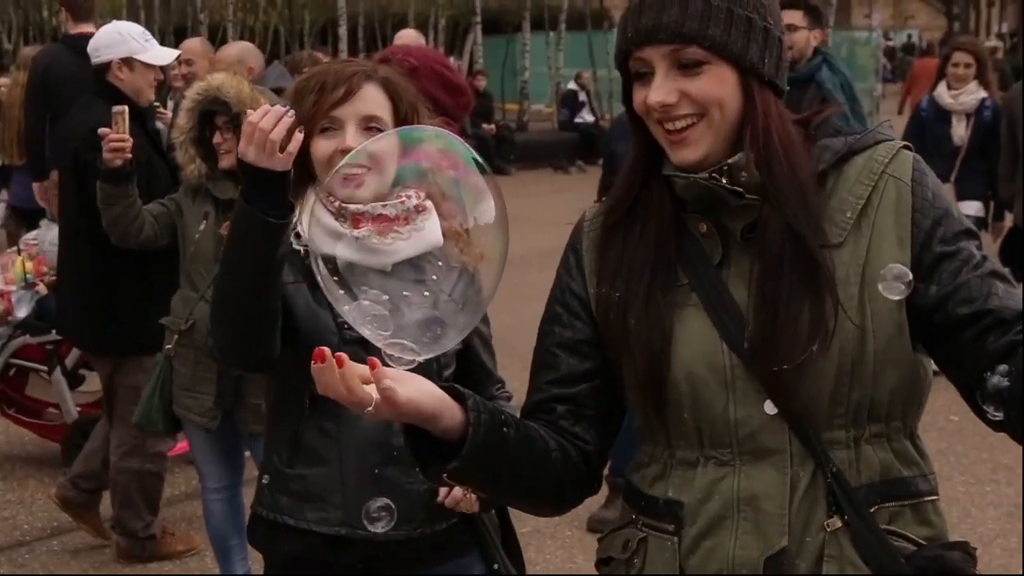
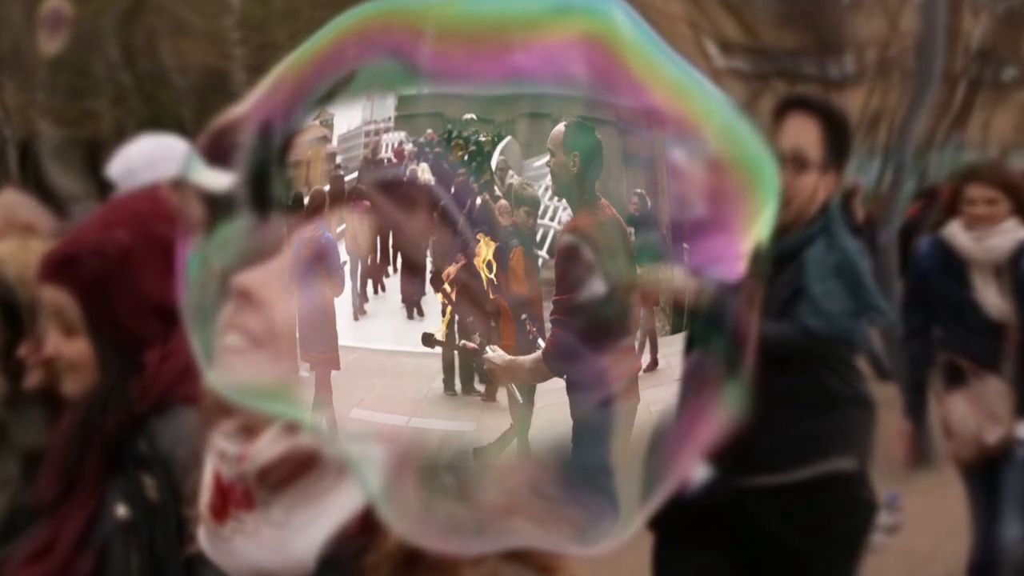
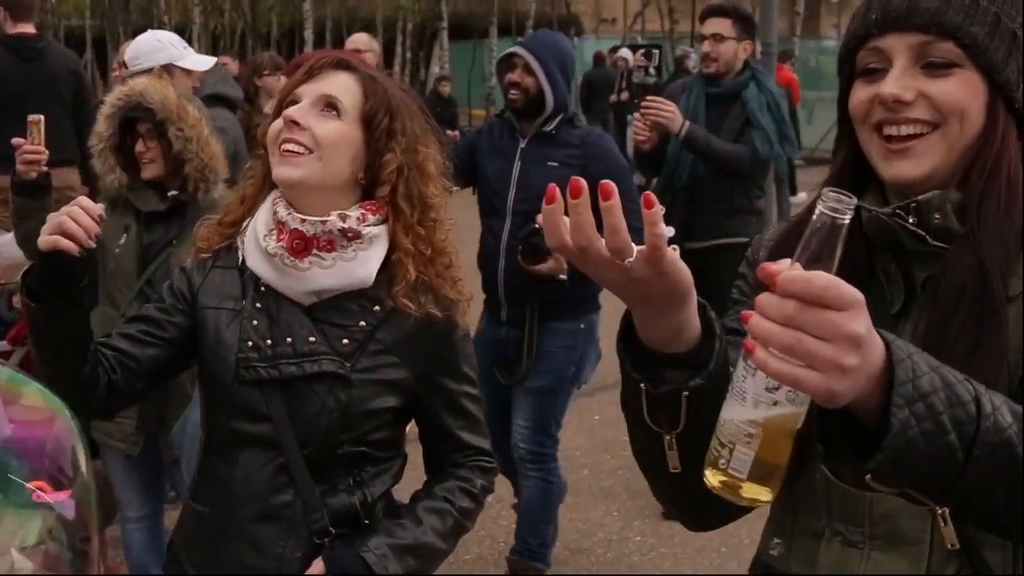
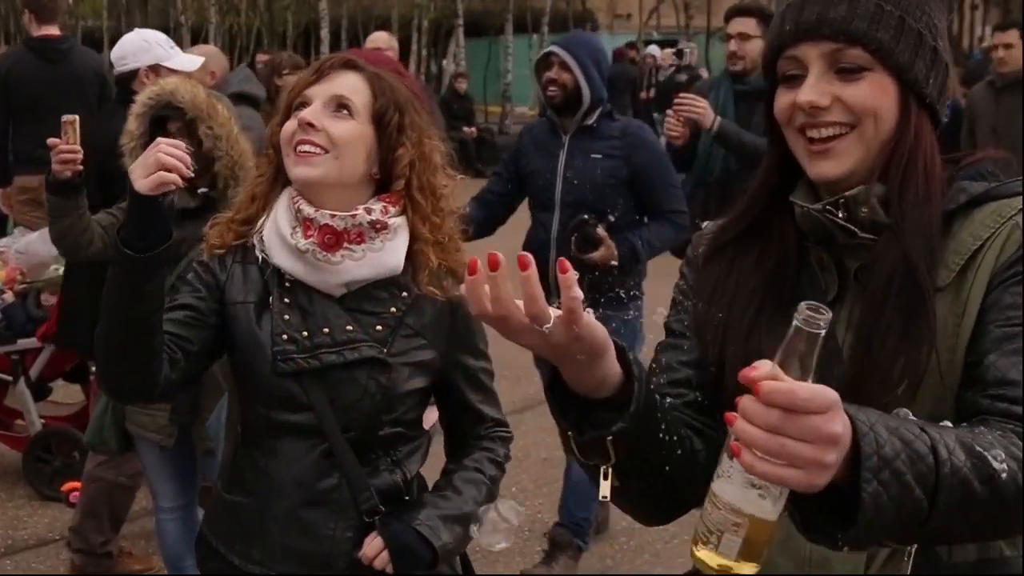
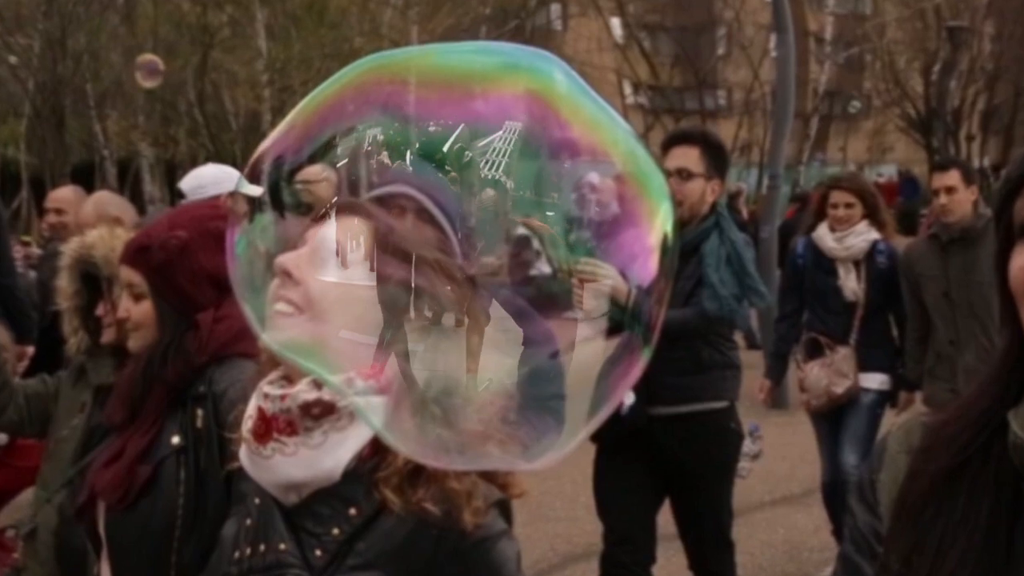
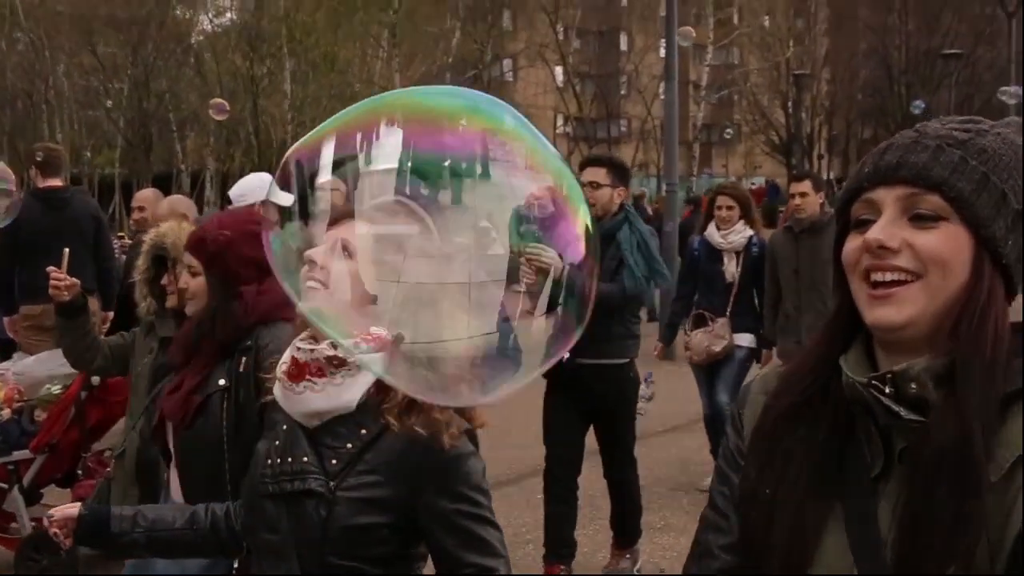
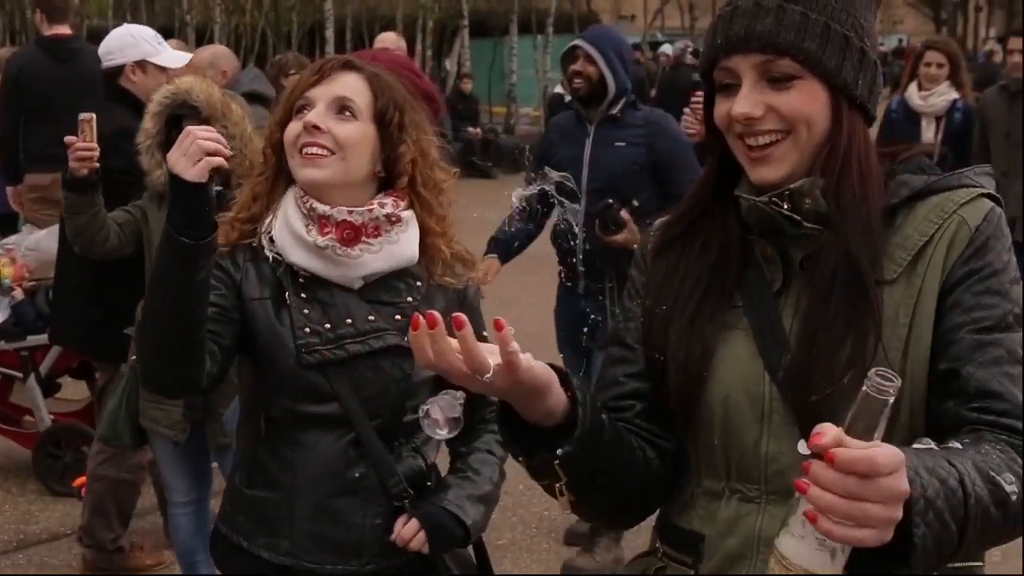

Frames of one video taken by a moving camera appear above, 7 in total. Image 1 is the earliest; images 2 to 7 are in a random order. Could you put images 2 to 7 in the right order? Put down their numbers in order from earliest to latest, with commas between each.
7, 4, 3, 6, 5, 2
